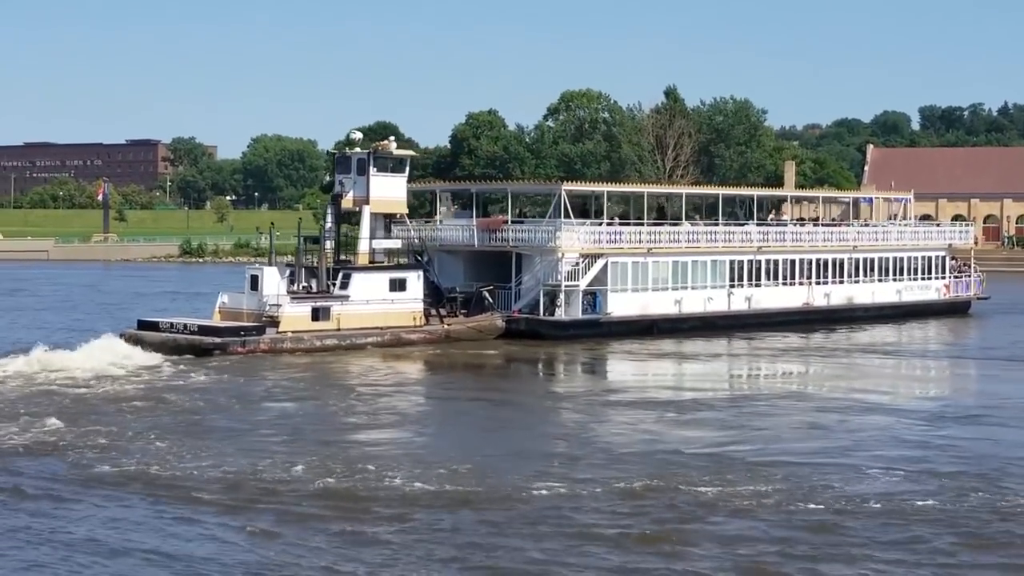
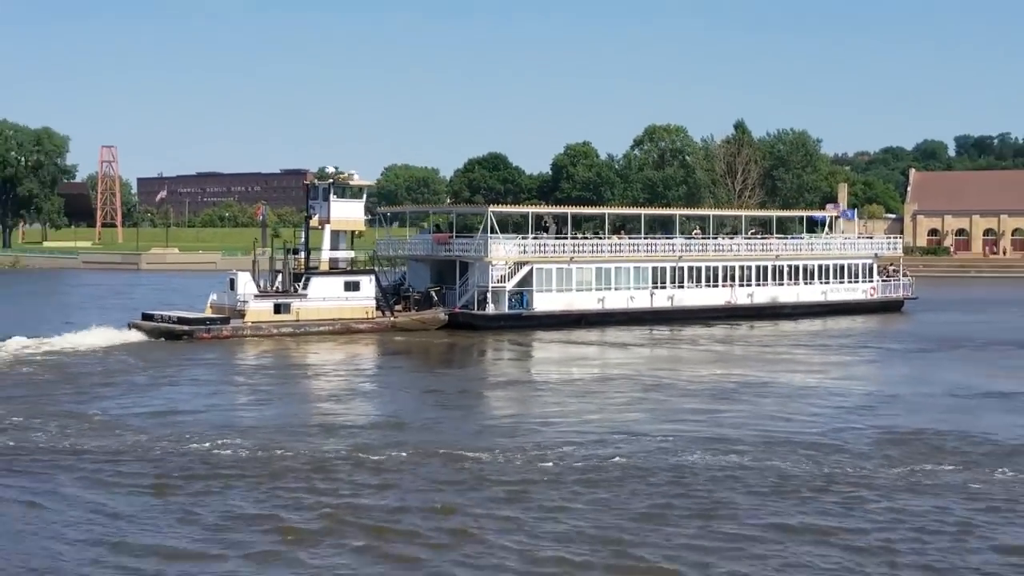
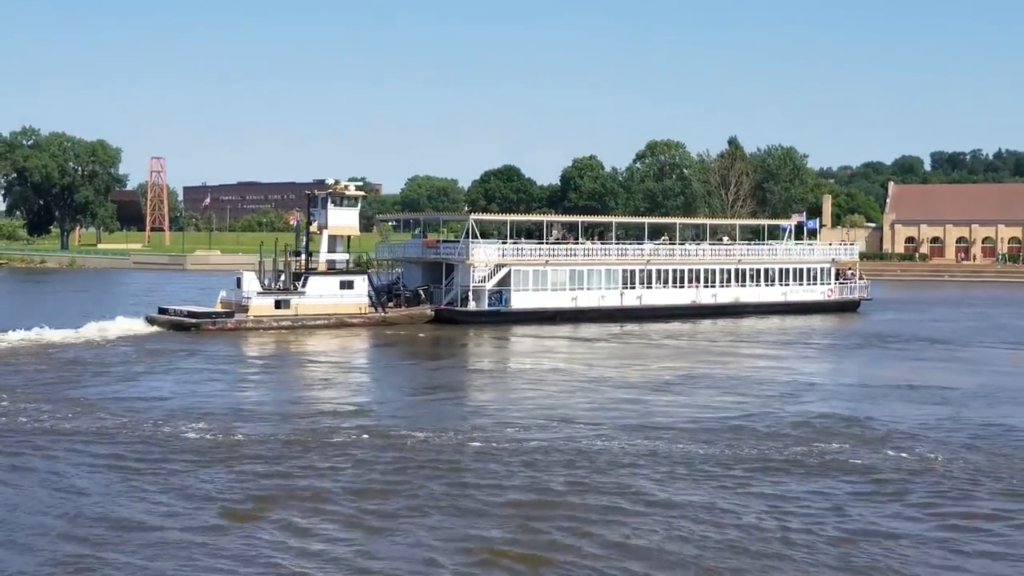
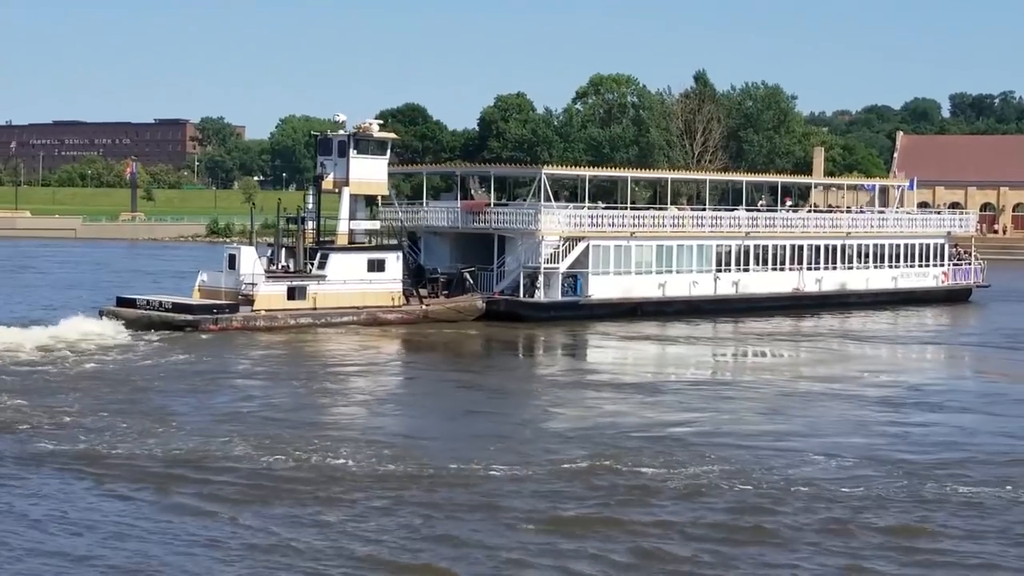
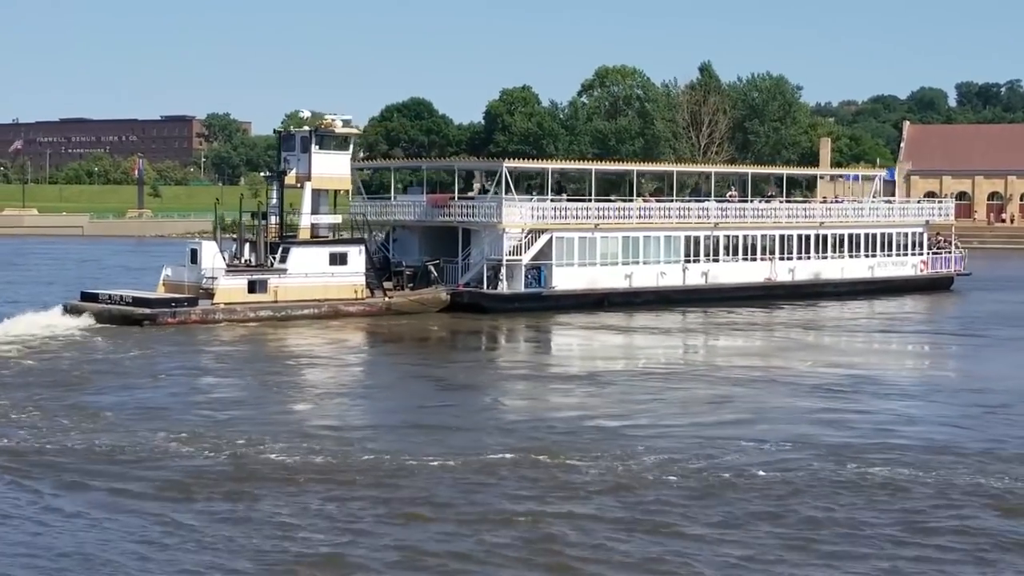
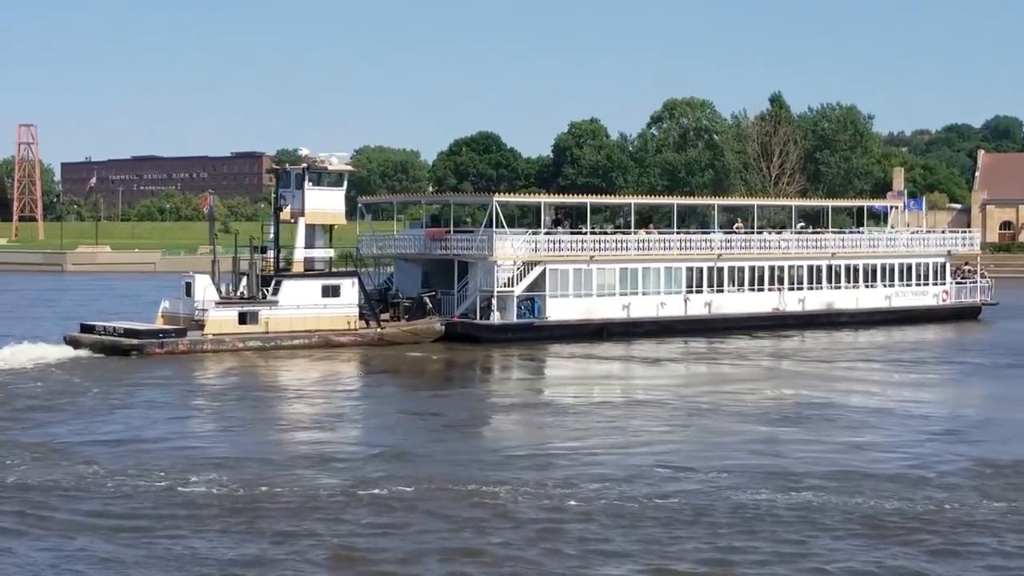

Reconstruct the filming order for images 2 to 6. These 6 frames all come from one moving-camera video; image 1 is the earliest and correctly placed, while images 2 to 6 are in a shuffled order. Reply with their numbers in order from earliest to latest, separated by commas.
4, 5, 6, 2, 3
